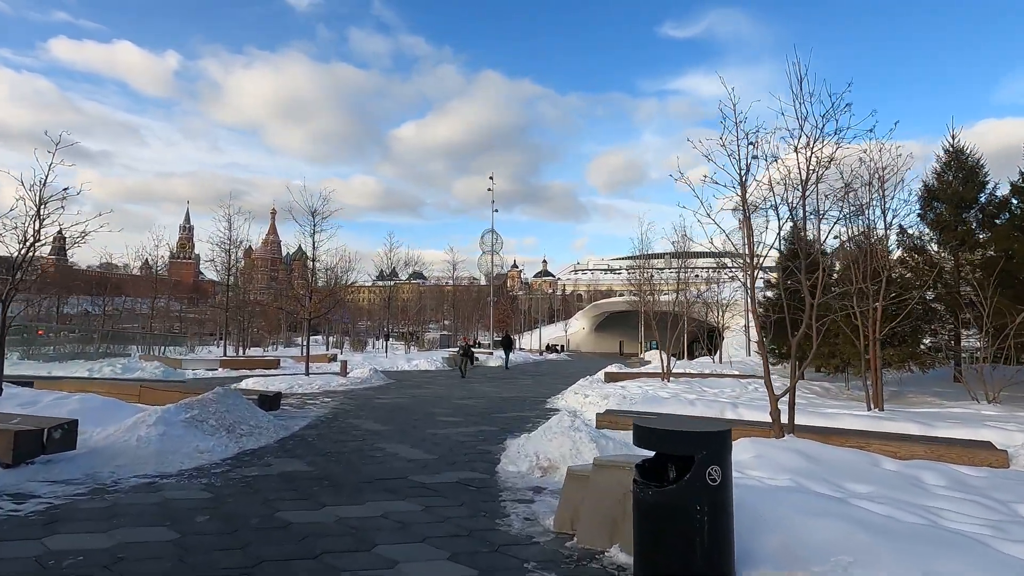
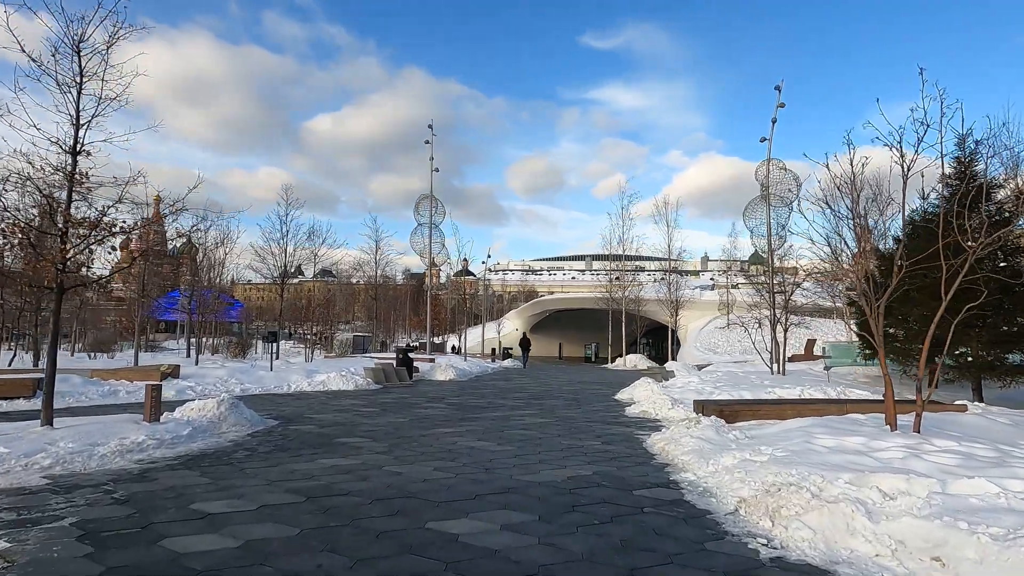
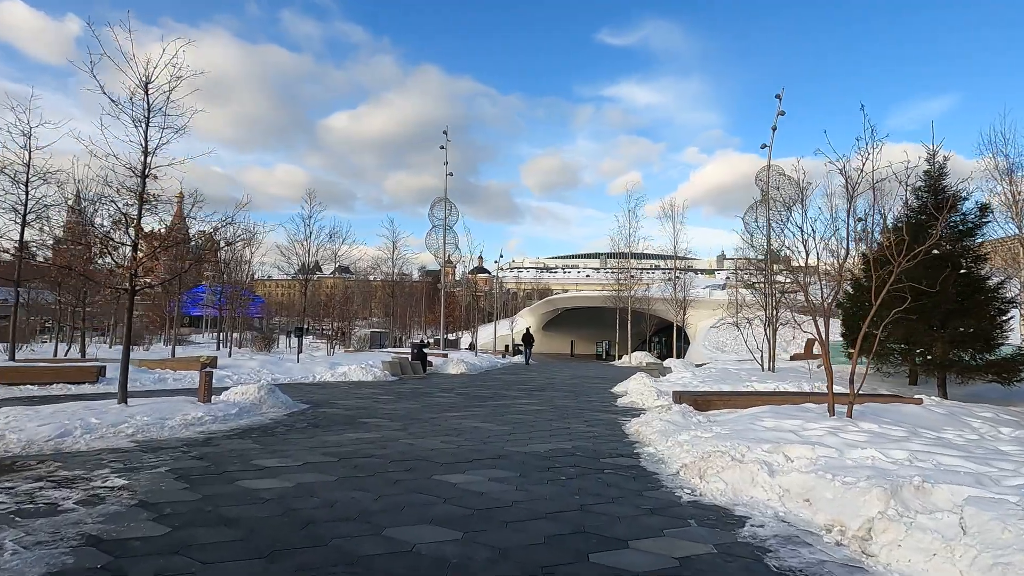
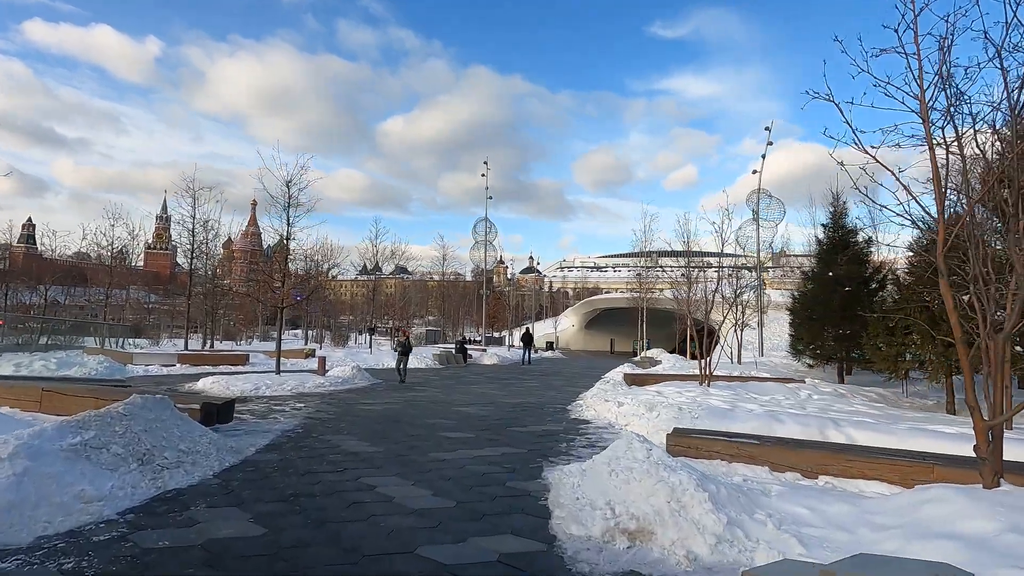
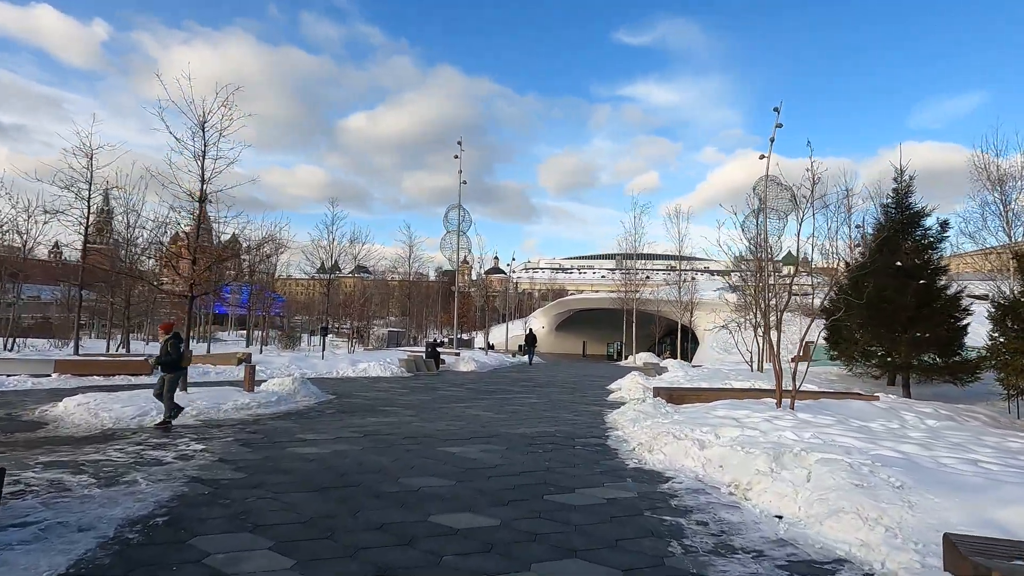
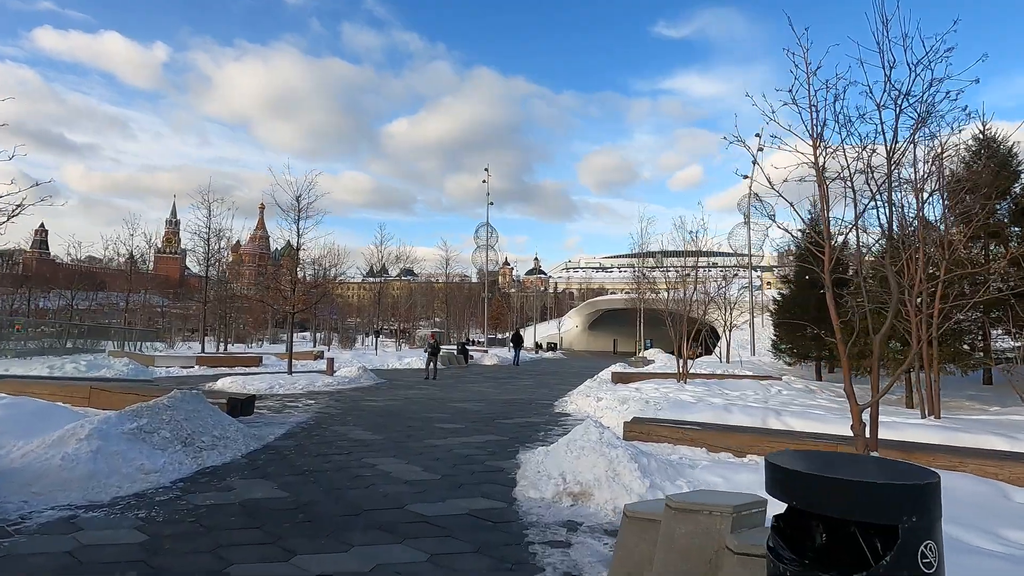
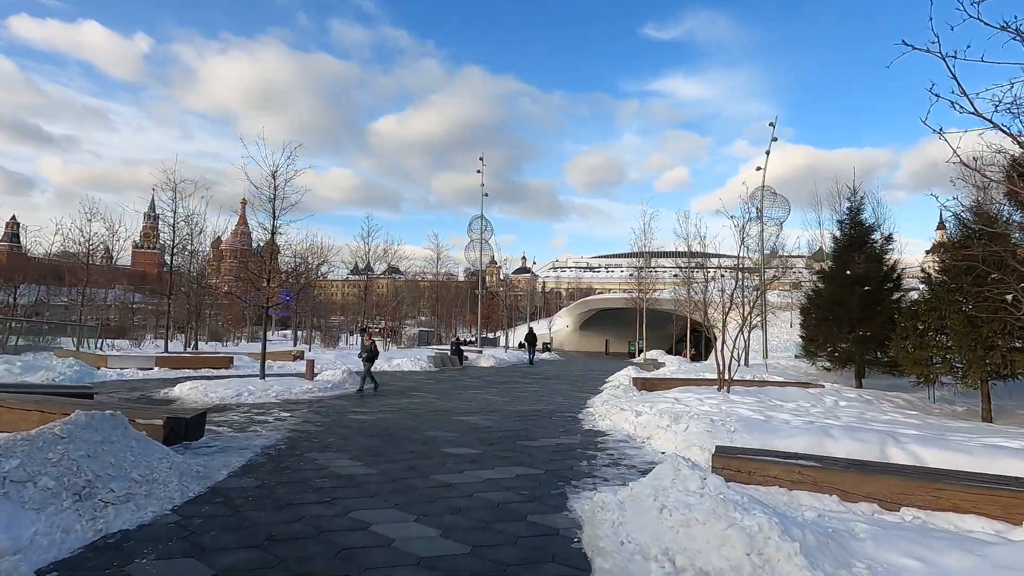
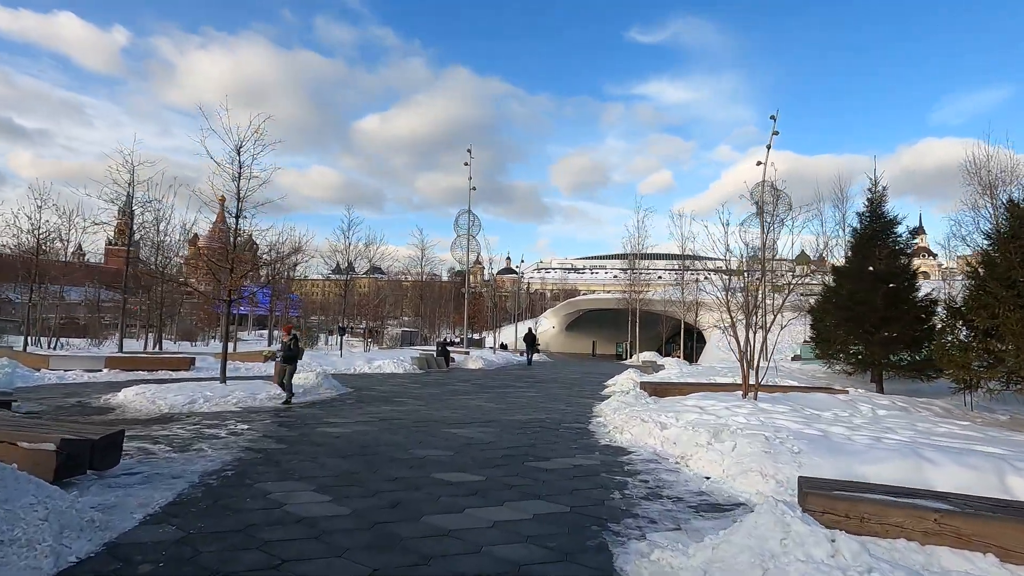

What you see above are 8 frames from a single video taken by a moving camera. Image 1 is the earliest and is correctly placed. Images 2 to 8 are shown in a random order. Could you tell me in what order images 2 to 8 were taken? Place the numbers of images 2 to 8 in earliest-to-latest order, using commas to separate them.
6, 4, 7, 8, 5, 3, 2
